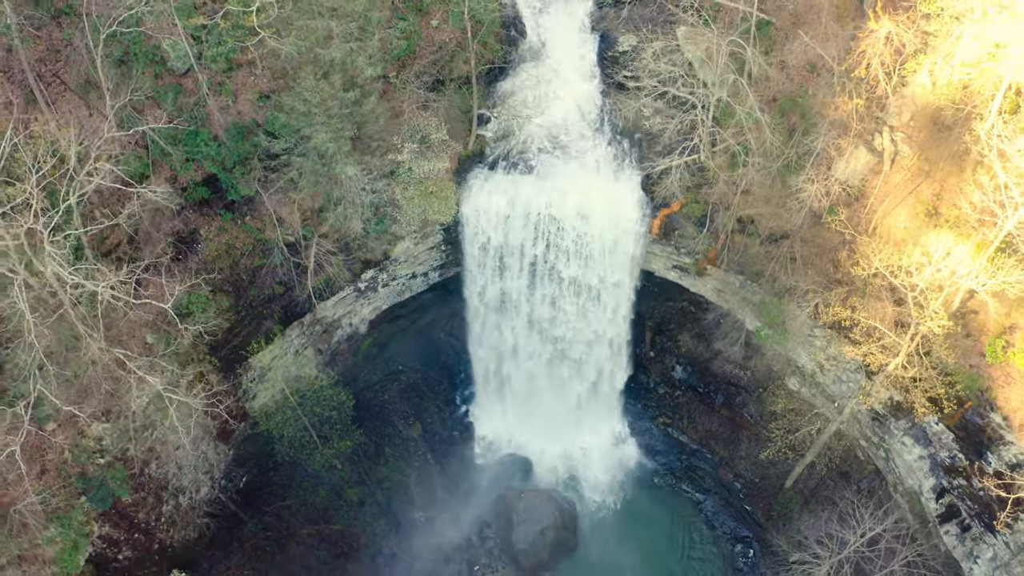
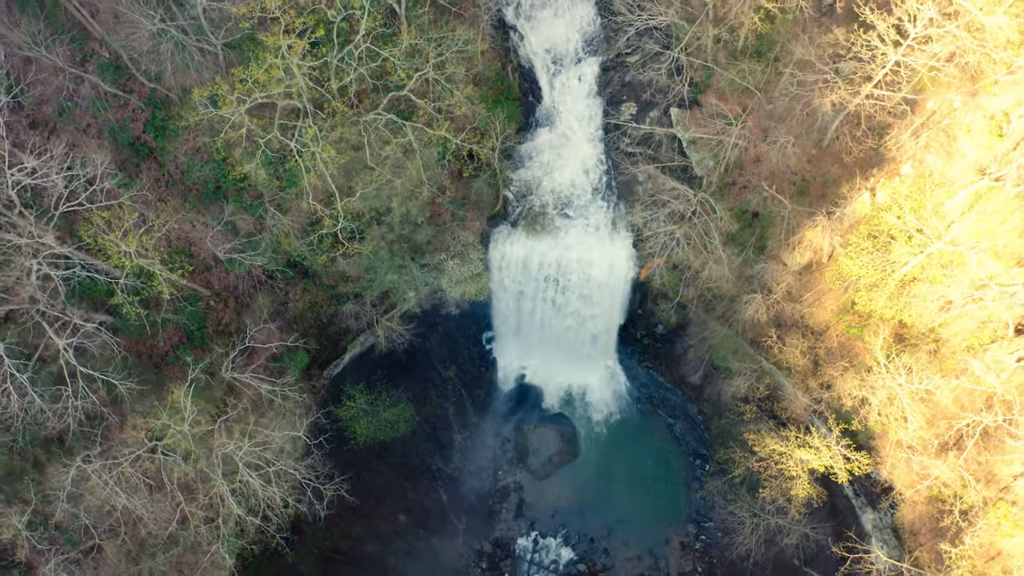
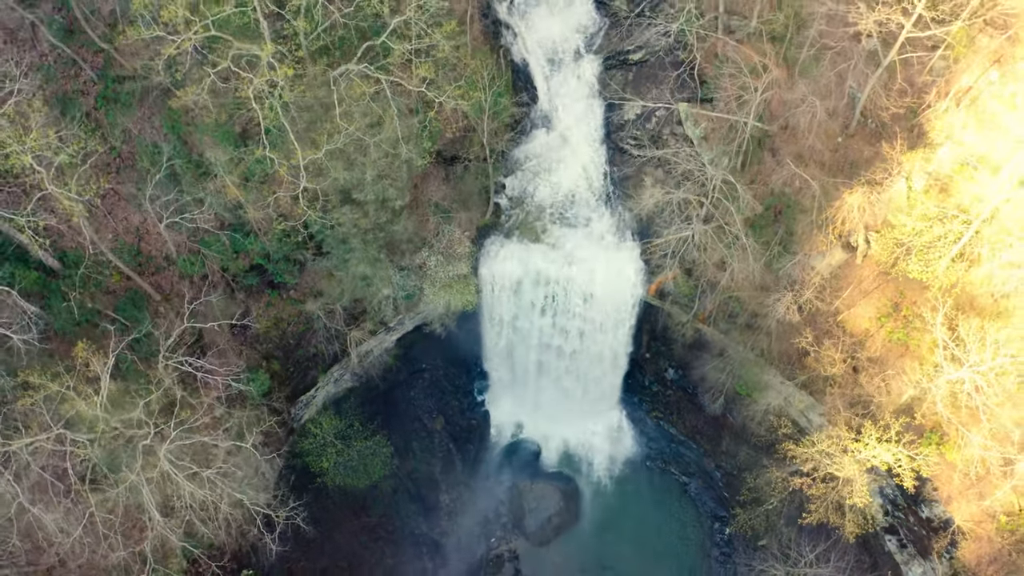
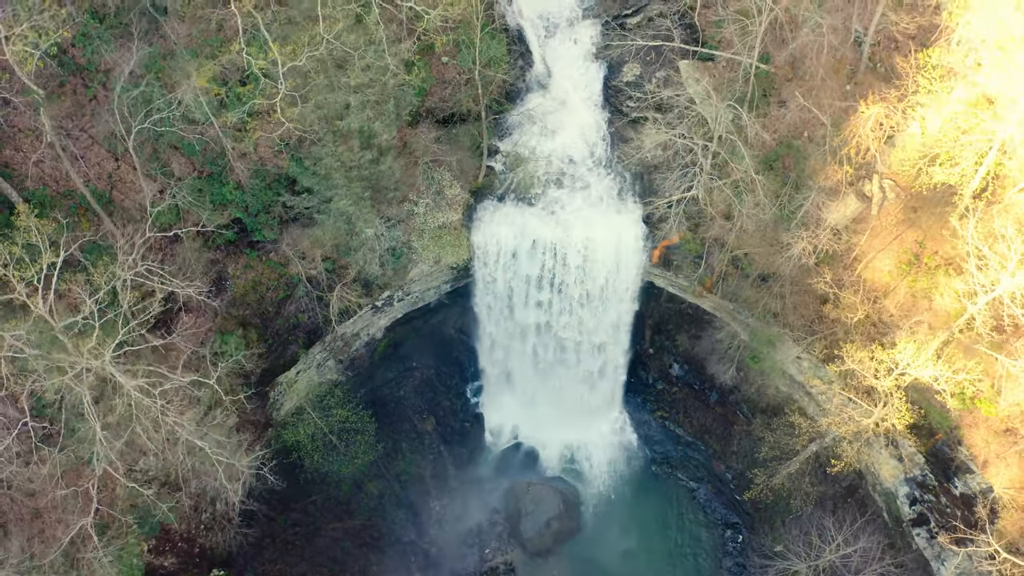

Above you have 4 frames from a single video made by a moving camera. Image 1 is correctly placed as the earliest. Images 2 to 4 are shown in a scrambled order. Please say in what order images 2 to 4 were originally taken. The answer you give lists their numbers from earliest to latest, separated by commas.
4, 3, 2
